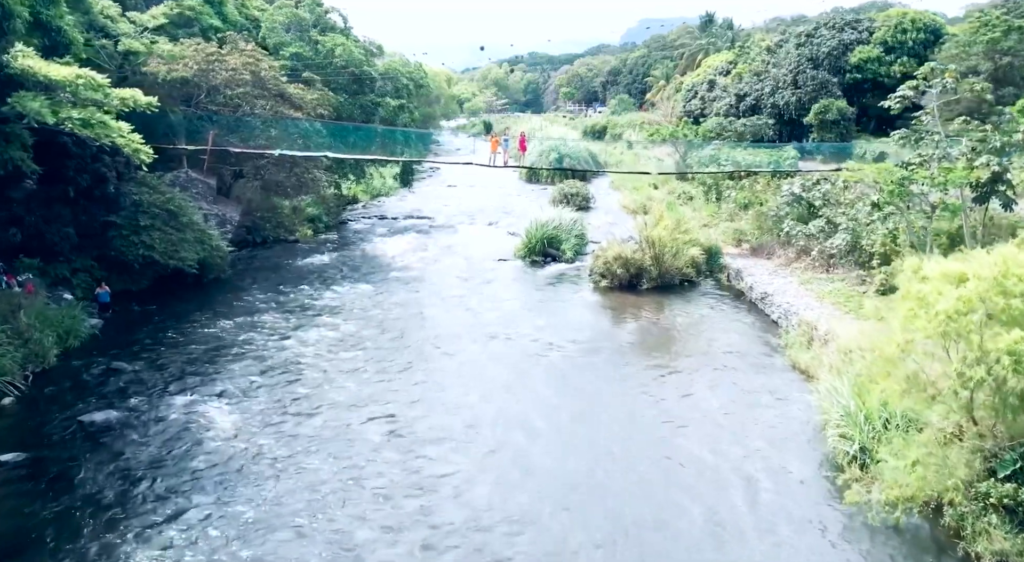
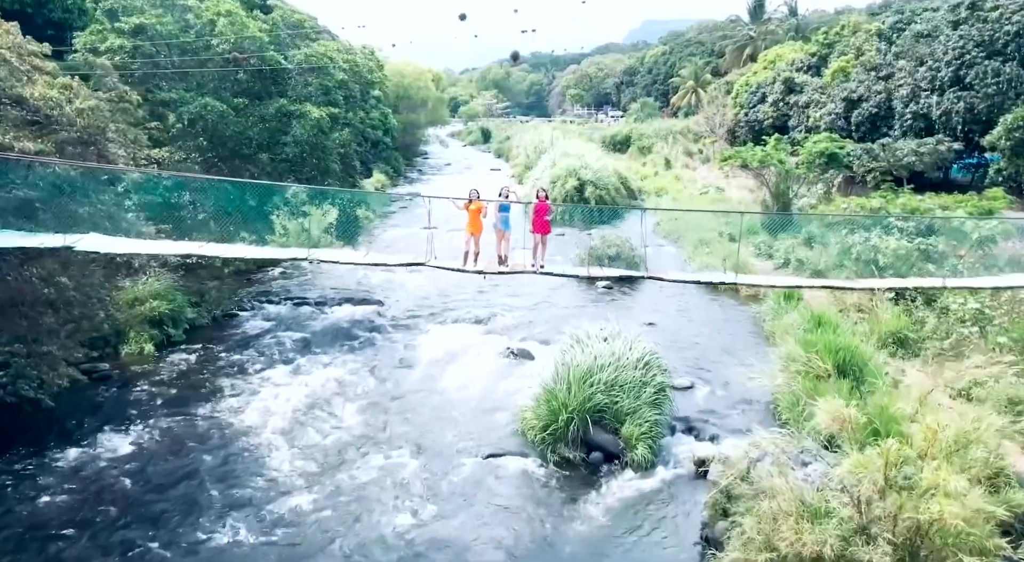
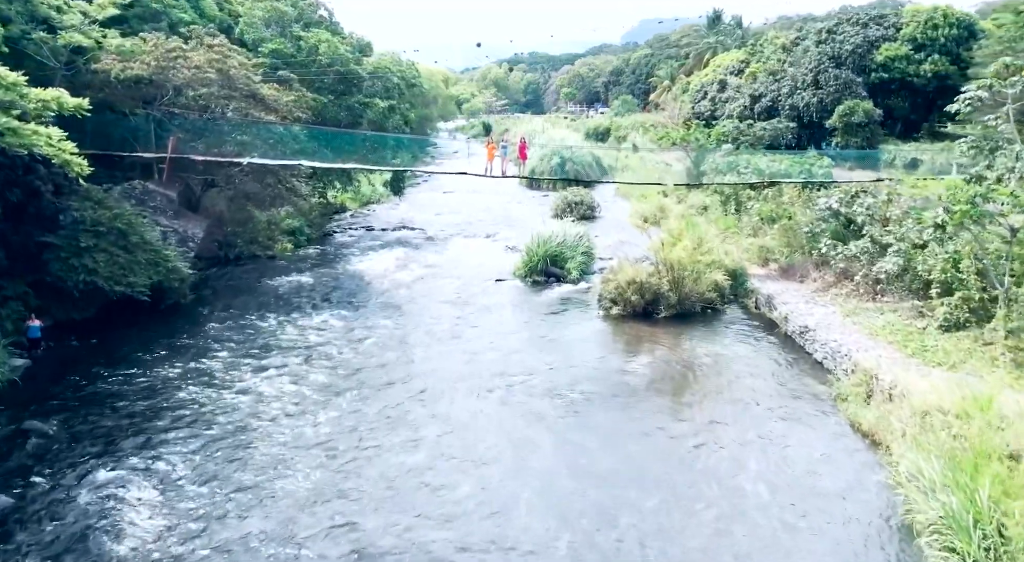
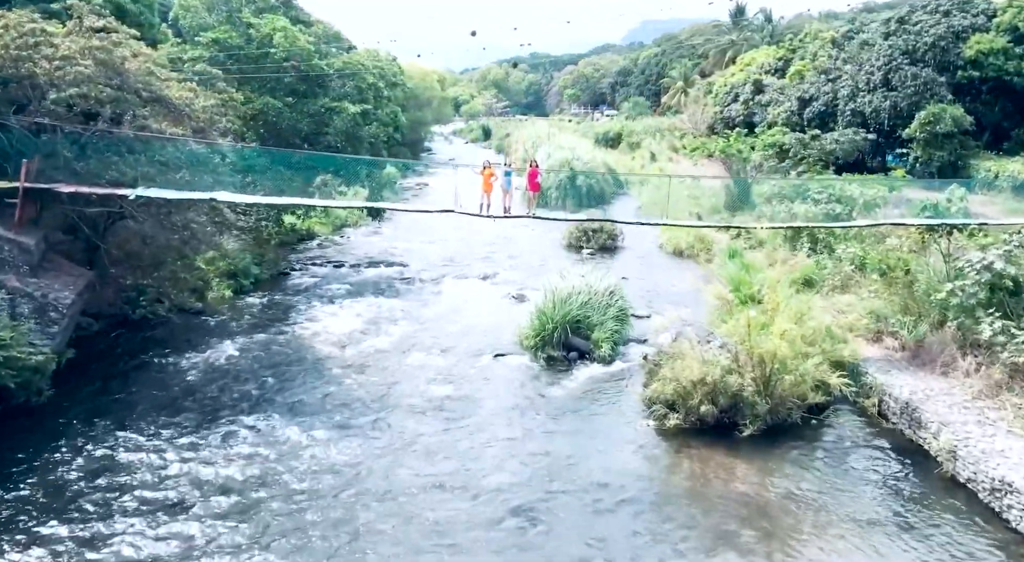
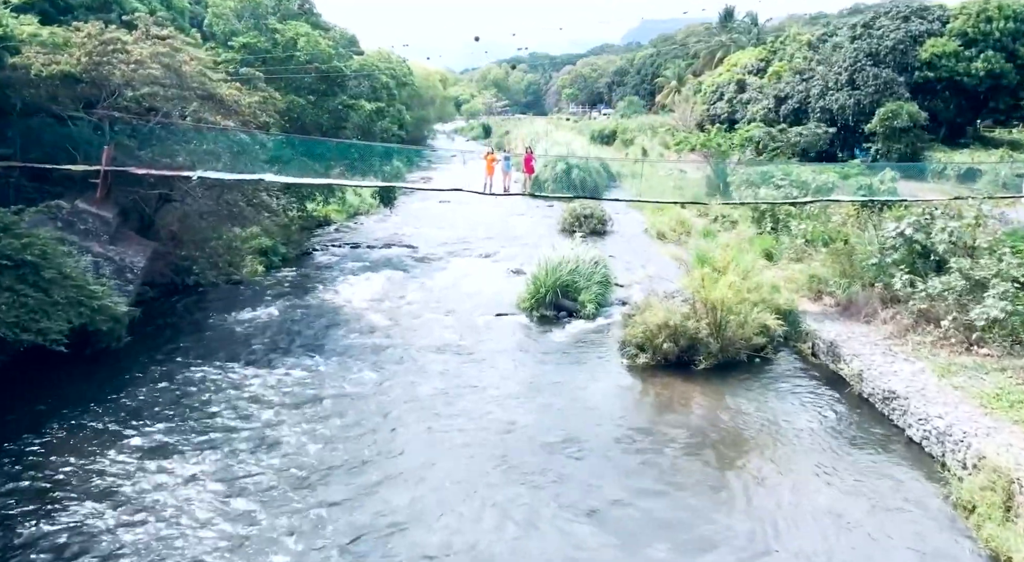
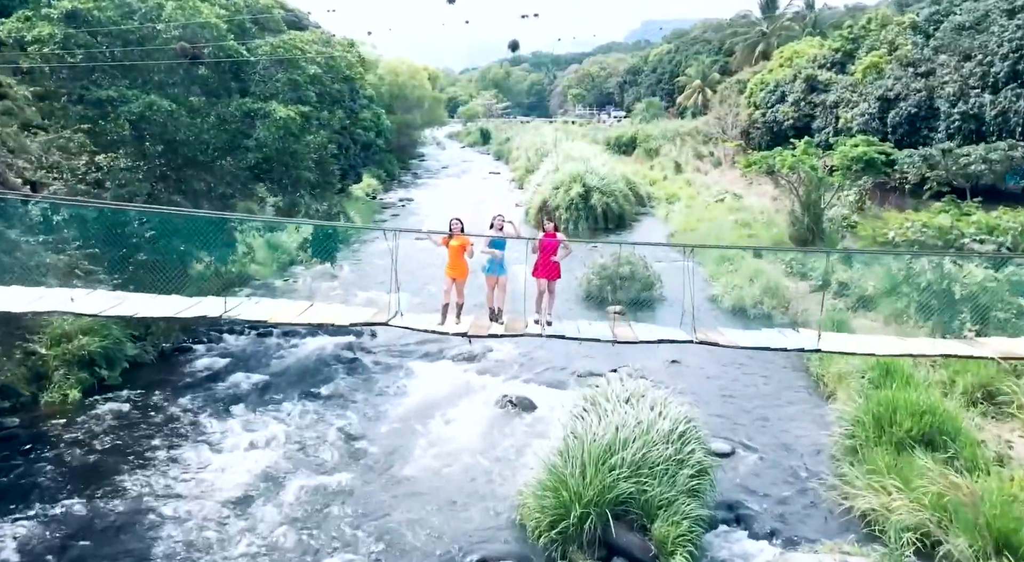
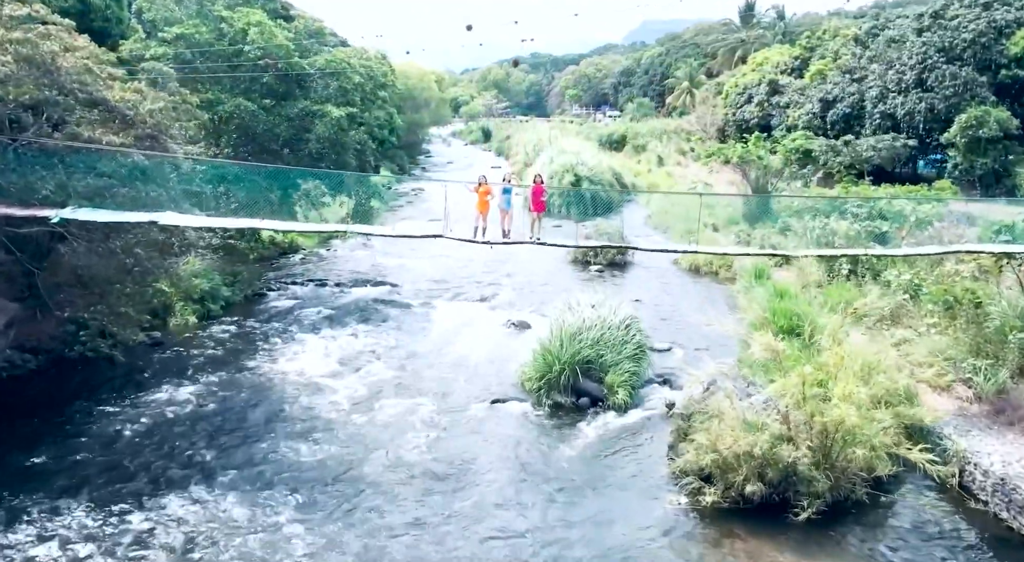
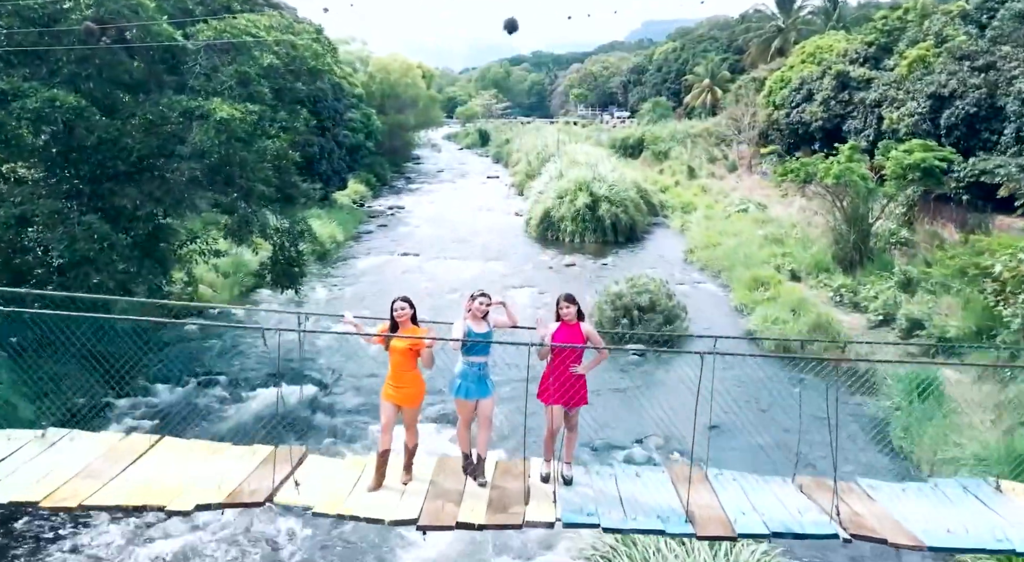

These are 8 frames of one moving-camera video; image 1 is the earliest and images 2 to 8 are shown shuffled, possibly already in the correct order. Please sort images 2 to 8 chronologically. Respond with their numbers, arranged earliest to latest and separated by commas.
3, 5, 4, 7, 2, 6, 8
